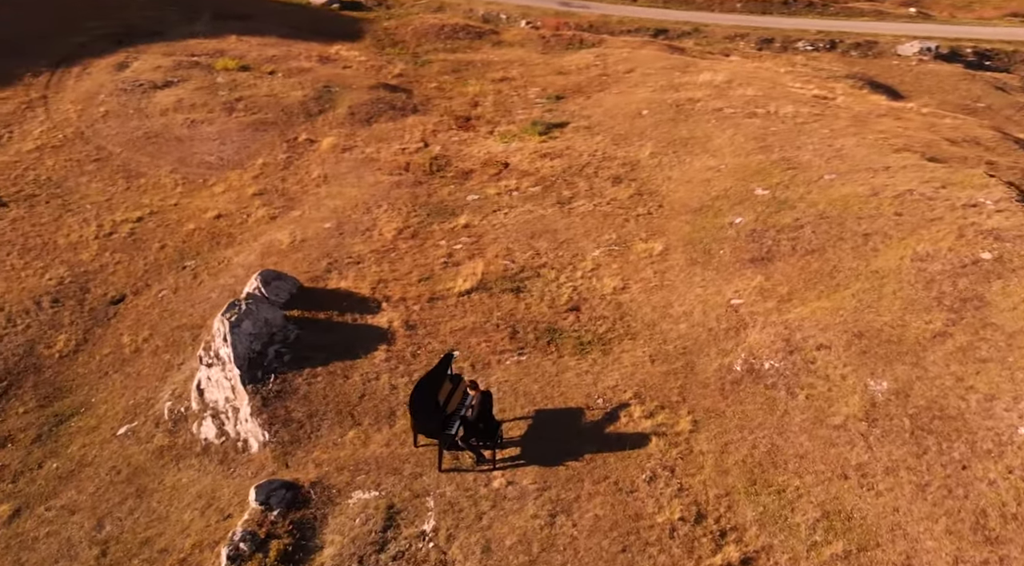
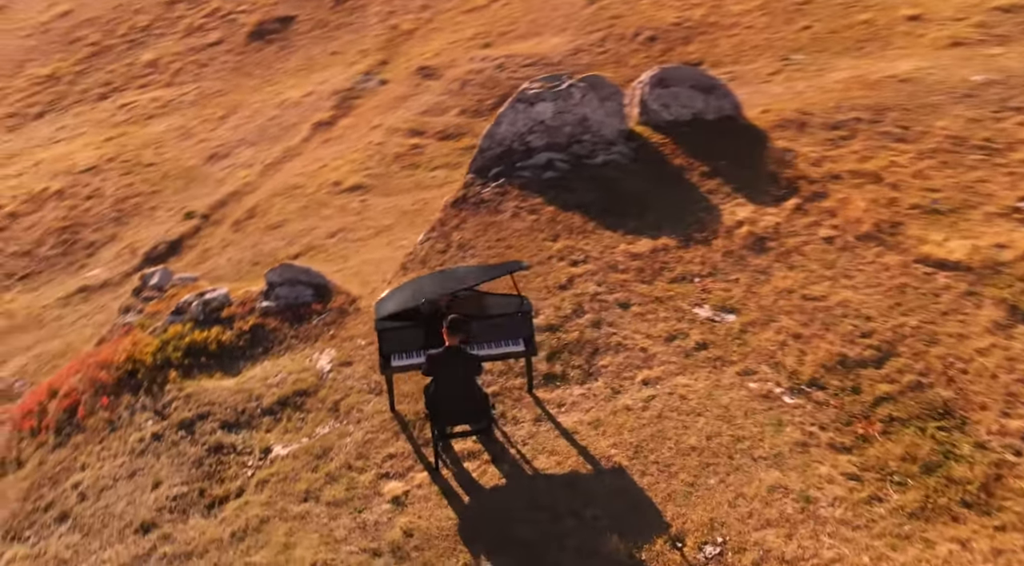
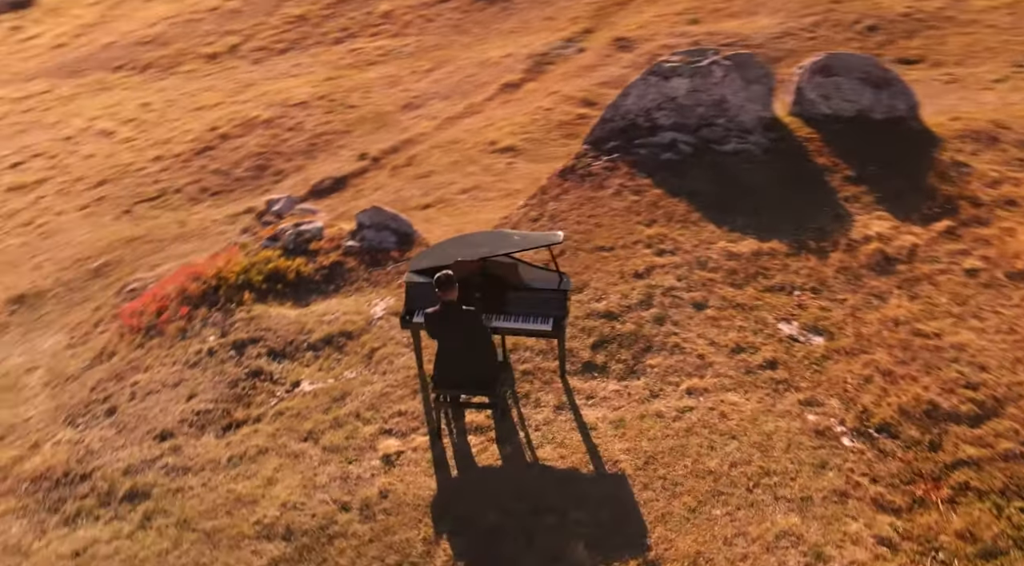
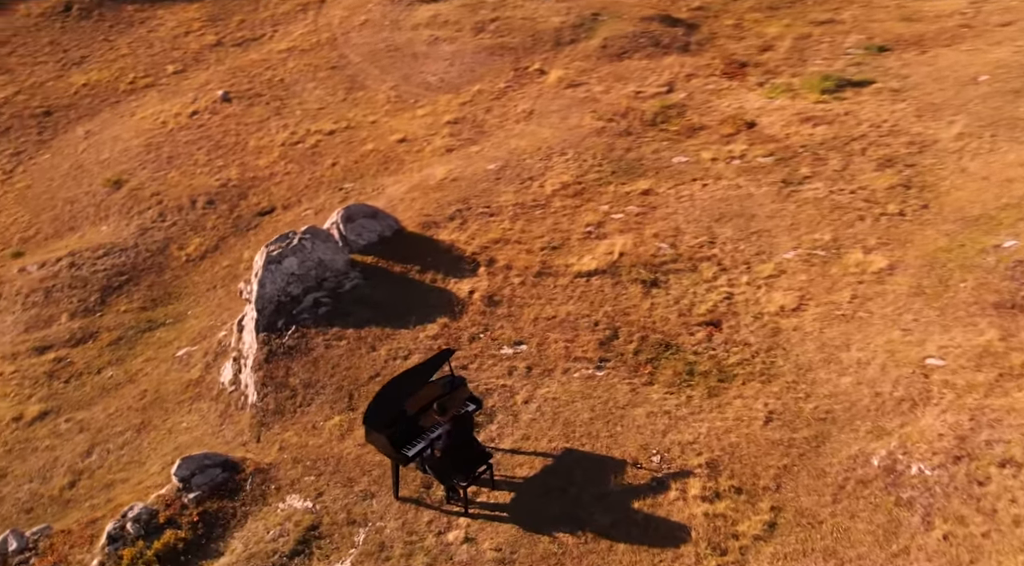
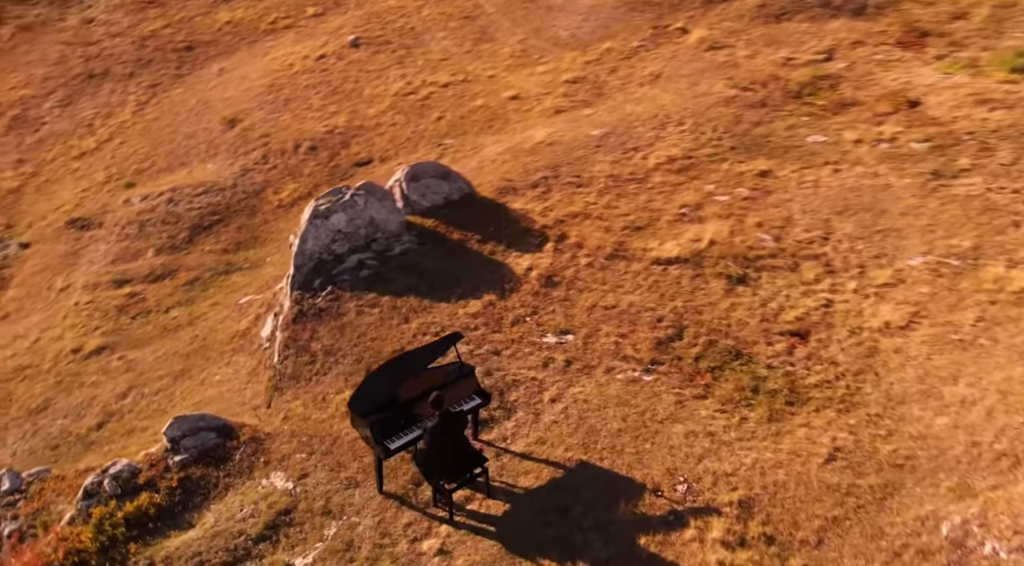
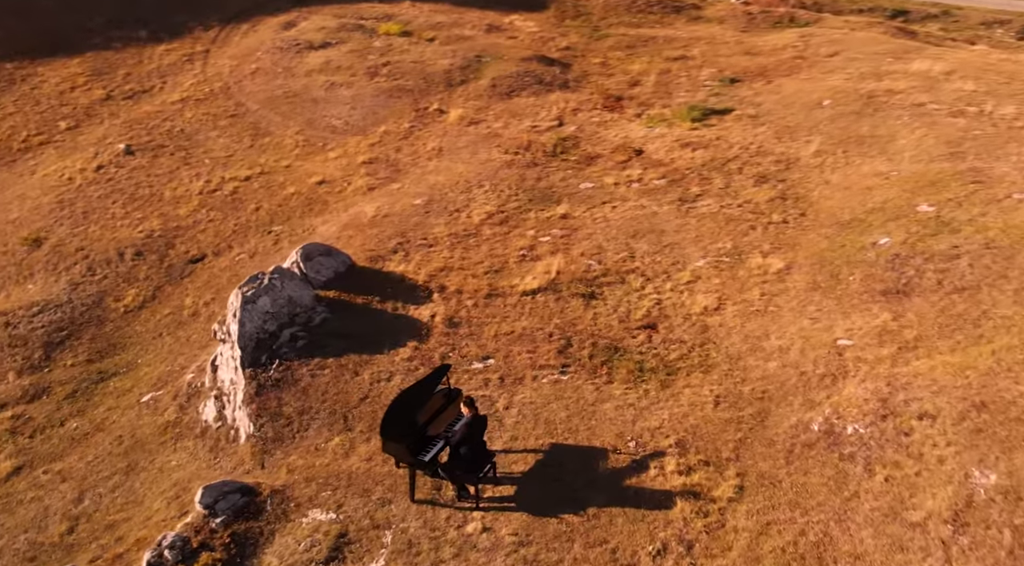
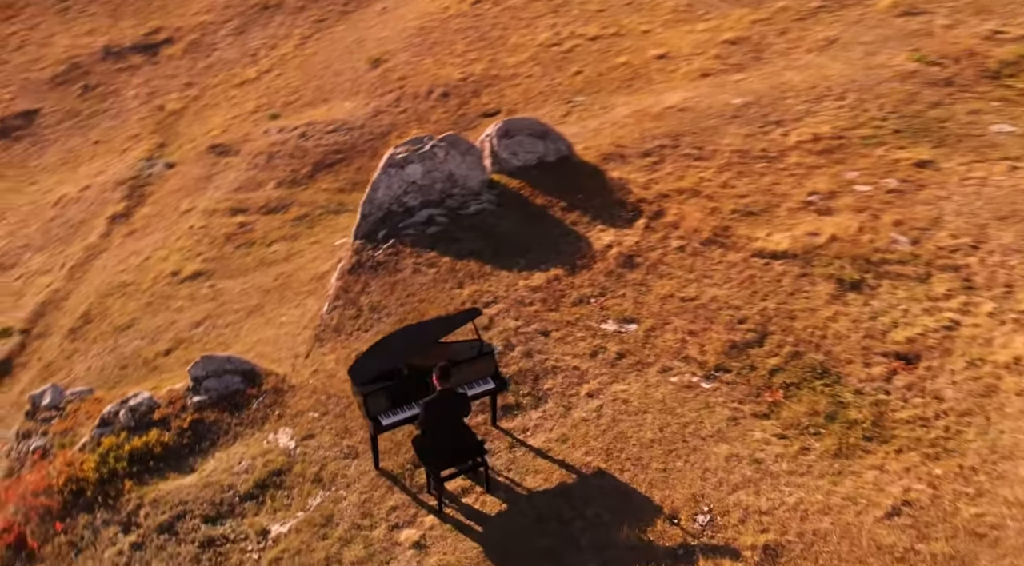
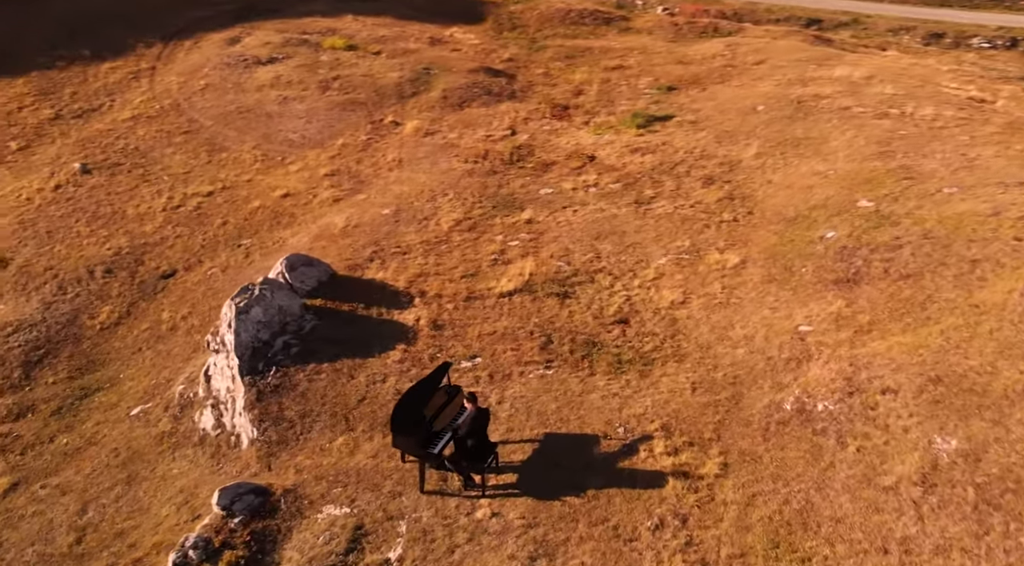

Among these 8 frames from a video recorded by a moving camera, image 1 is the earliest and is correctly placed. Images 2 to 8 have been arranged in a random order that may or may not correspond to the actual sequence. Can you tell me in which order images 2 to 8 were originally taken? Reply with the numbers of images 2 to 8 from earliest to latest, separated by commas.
8, 6, 4, 5, 7, 2, 3
